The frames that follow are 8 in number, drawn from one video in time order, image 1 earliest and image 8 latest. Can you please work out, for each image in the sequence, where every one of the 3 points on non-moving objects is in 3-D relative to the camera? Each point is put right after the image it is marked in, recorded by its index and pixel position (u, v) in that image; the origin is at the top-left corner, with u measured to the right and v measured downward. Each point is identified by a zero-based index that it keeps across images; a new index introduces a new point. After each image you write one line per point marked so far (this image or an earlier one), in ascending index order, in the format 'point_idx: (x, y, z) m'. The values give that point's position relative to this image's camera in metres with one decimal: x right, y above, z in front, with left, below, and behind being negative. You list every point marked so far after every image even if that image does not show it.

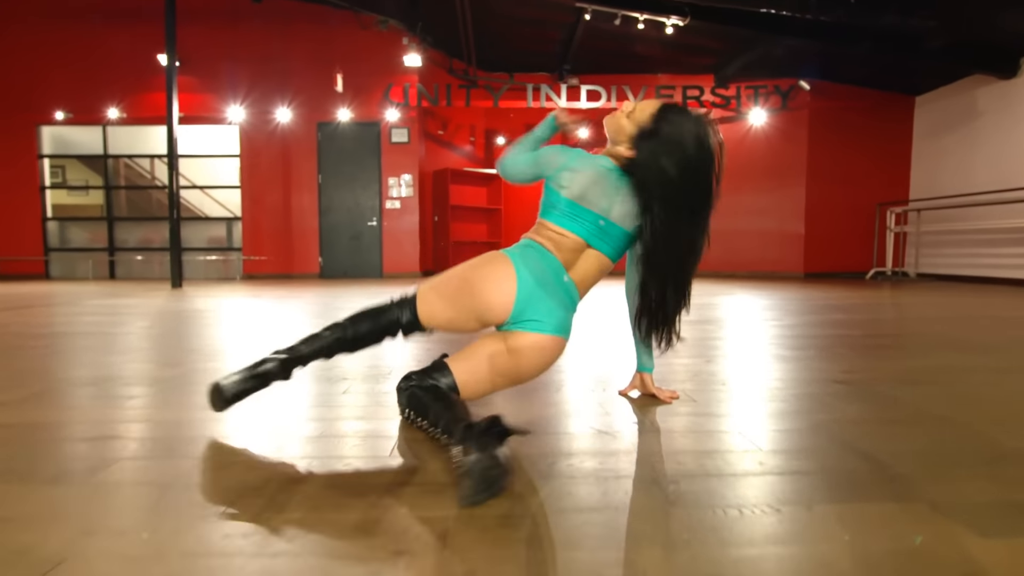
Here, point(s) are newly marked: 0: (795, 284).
0: (+3.7, 0.0, +7.0) m
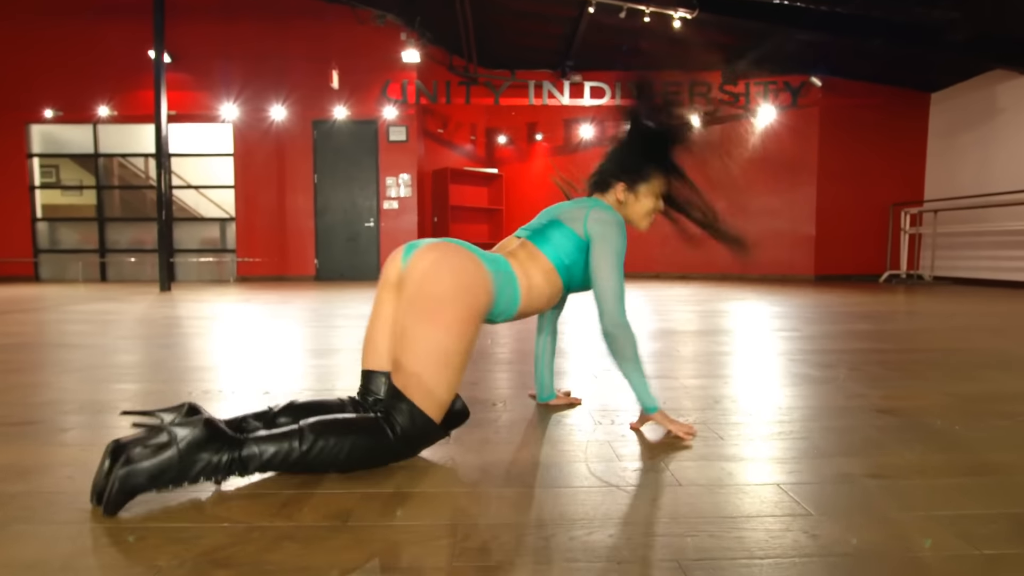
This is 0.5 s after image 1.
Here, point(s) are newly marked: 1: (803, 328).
0: (+3.7, 0.0, +6.8) m
1: (+2.1, -0.3, +4.0) m
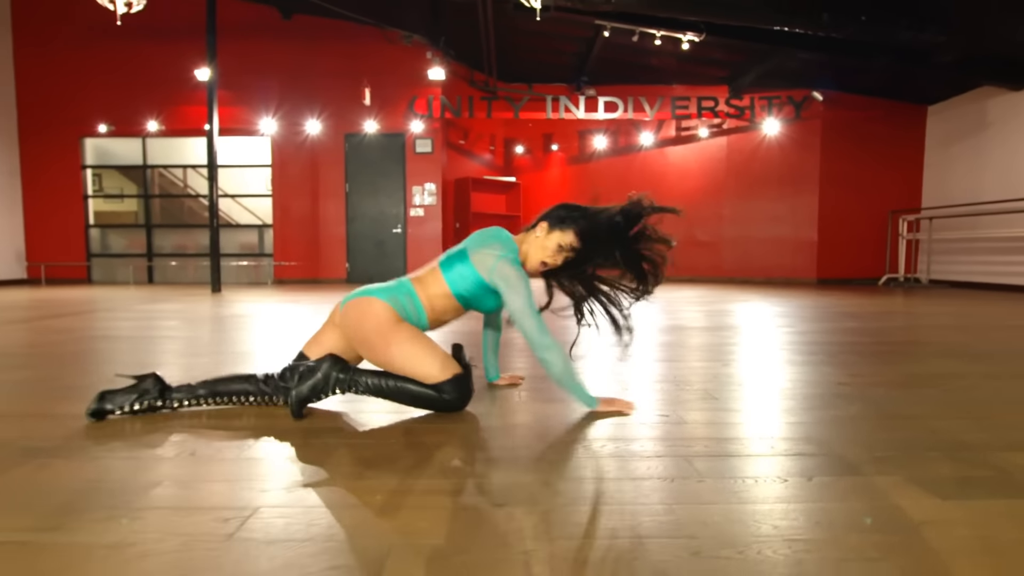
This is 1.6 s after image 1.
0: (+4.0, 0.0, +7.2) m
1: (+2.3, -0.3, +4.4) m
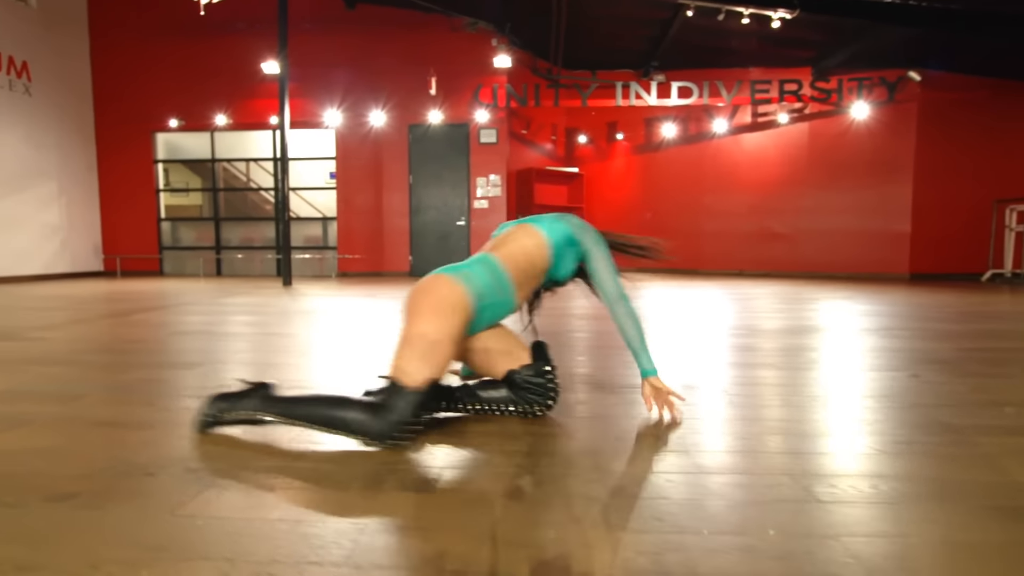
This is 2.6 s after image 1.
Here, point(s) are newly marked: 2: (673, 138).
0: (+4.9, 0.0, +6.6) m
1: (+3.0, -0.3, +4.0) m
2: (+2.4, +2.2, +8.0) m
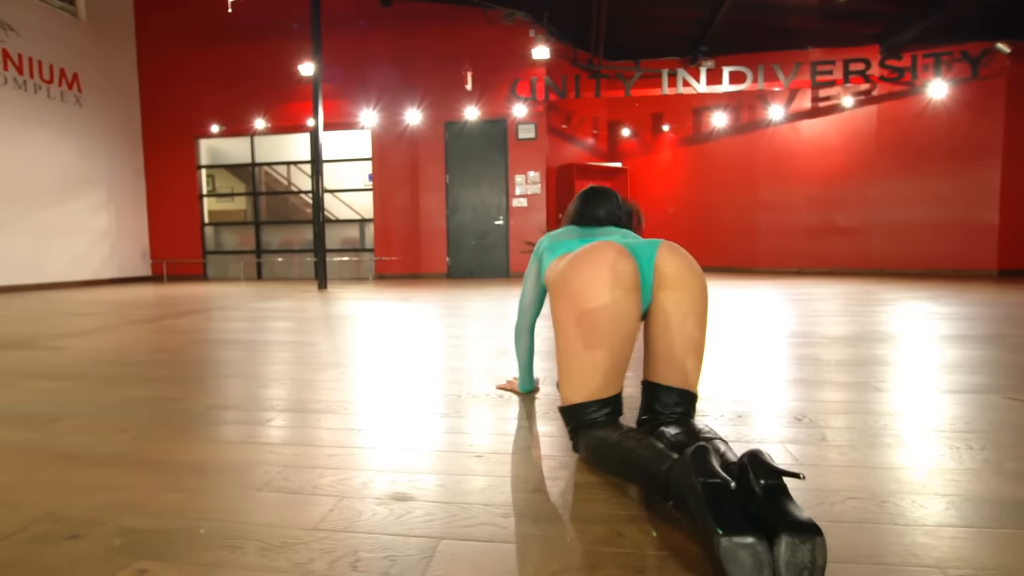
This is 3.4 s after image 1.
0: (+5.3, 0.0, +5.9) m
1: (+3.3, -0.3, +3.4) m
2: (+3.0, +2.3, +7.5) m
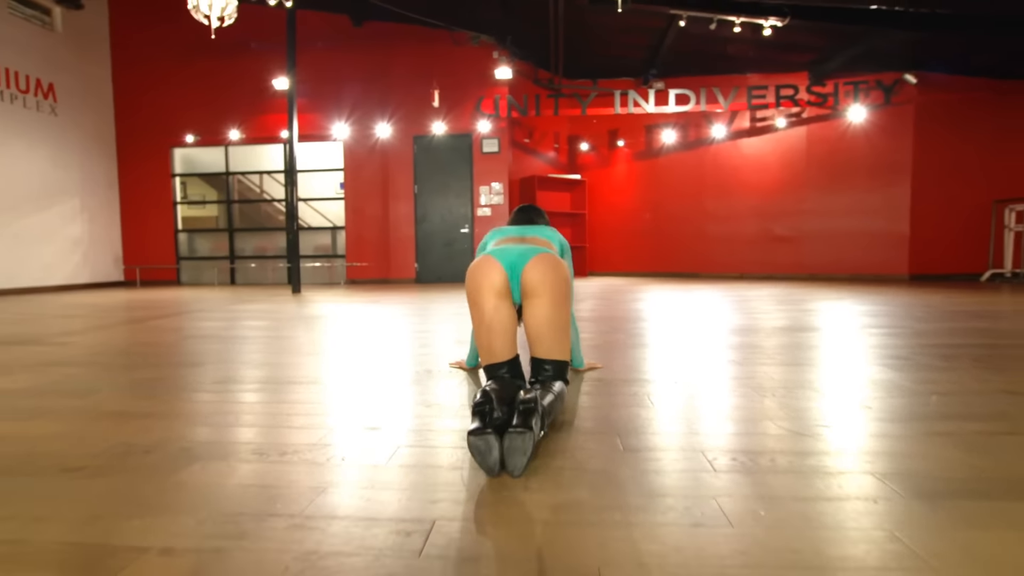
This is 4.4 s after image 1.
0: (+4.9, 0.0, +6.7) m
1: (+3.0, -0.3, +4.1) m
2: (+2.5, +2.2, +8.1) m
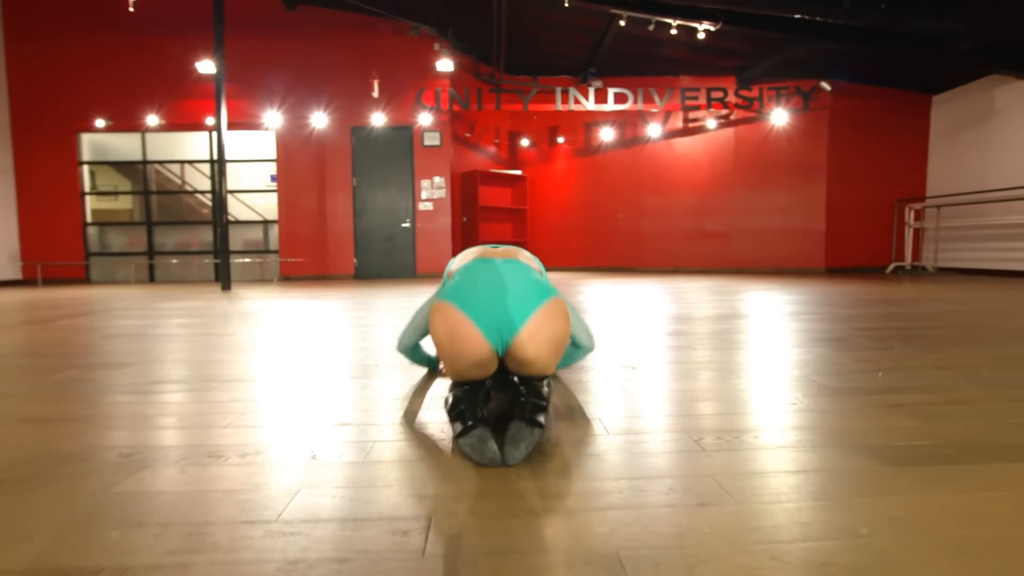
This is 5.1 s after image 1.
0: (+4.2, +0.1, +7.2) m
1: (+2.6, -0.2, +4.4) m
2: (+1.6, +2.3, +8.3) m
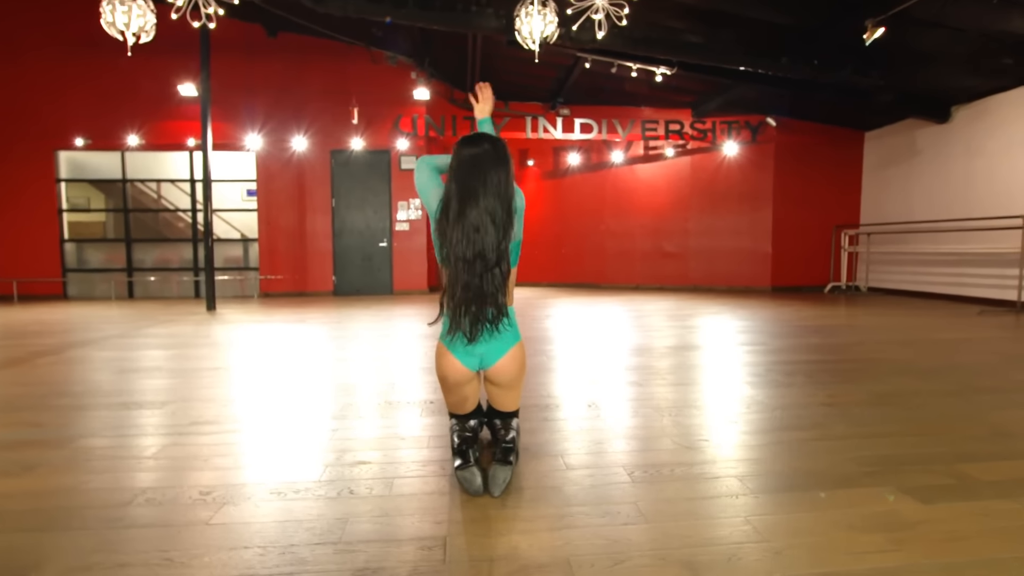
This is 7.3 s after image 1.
0: (+3.8, -0.2, +7.9) m
1: (+2.3, -0.5, +5.0) m
2: (+1.1, +2.0, +8.9) m
